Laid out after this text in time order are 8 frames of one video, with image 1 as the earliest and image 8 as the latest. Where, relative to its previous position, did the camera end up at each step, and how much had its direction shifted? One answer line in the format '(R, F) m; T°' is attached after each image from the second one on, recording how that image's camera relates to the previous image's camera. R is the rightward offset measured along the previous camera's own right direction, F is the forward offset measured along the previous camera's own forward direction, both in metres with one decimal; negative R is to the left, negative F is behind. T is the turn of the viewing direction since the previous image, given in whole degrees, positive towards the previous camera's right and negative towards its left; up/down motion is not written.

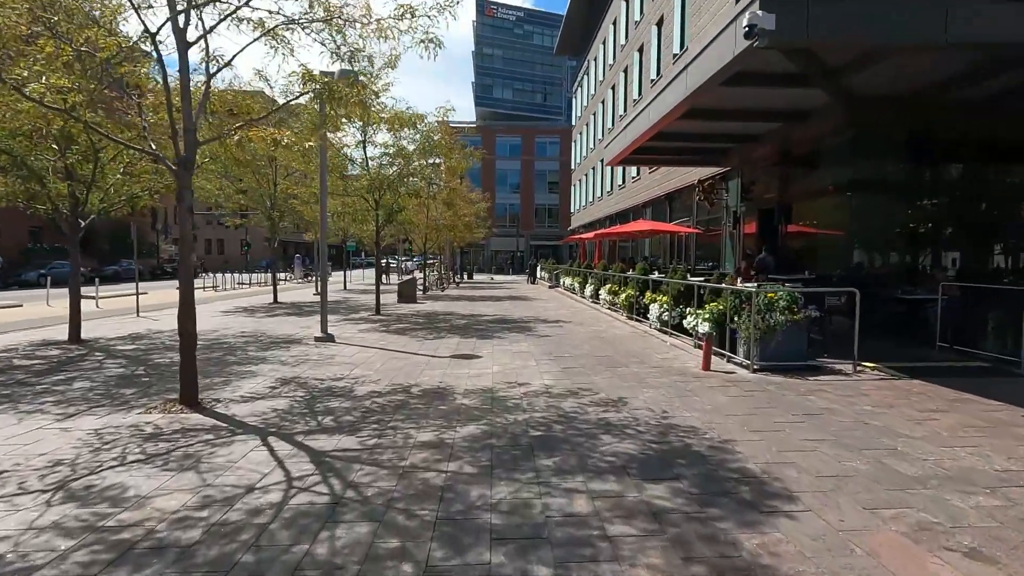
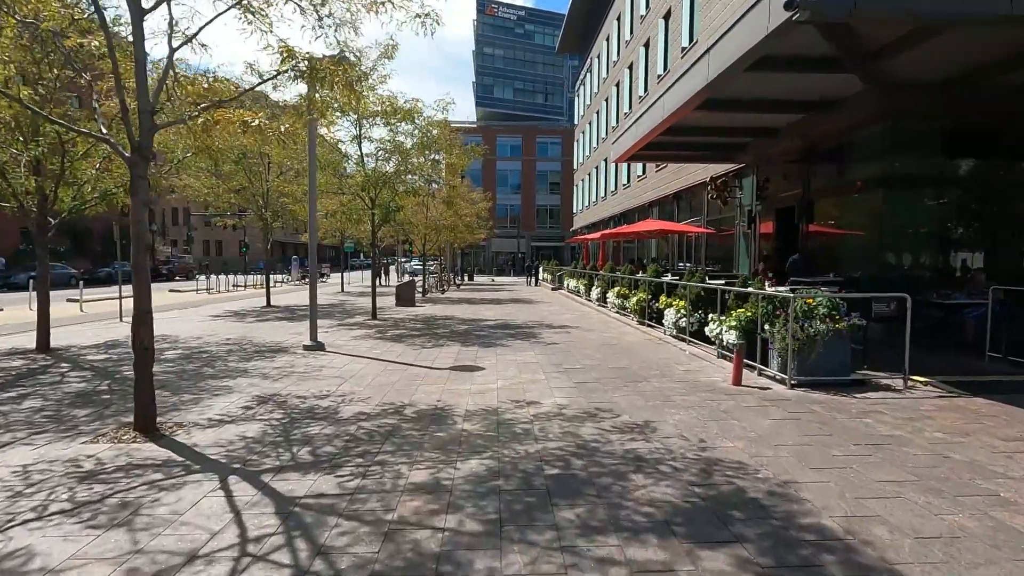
(-0.1, +0.9) m; 0°
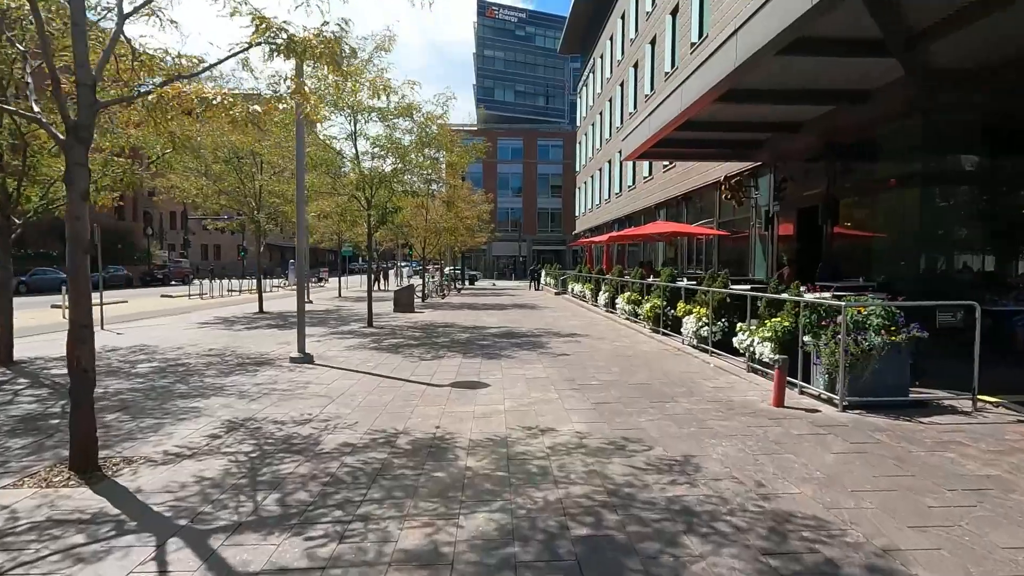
(-0.1, +0.9) m; 0°
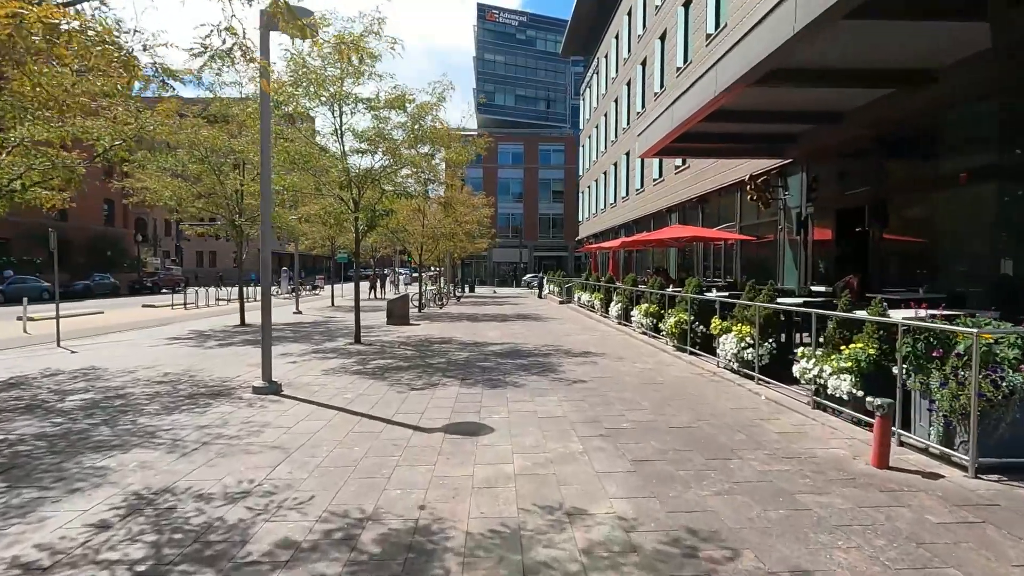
(-0.1, +1.7) m; 0°
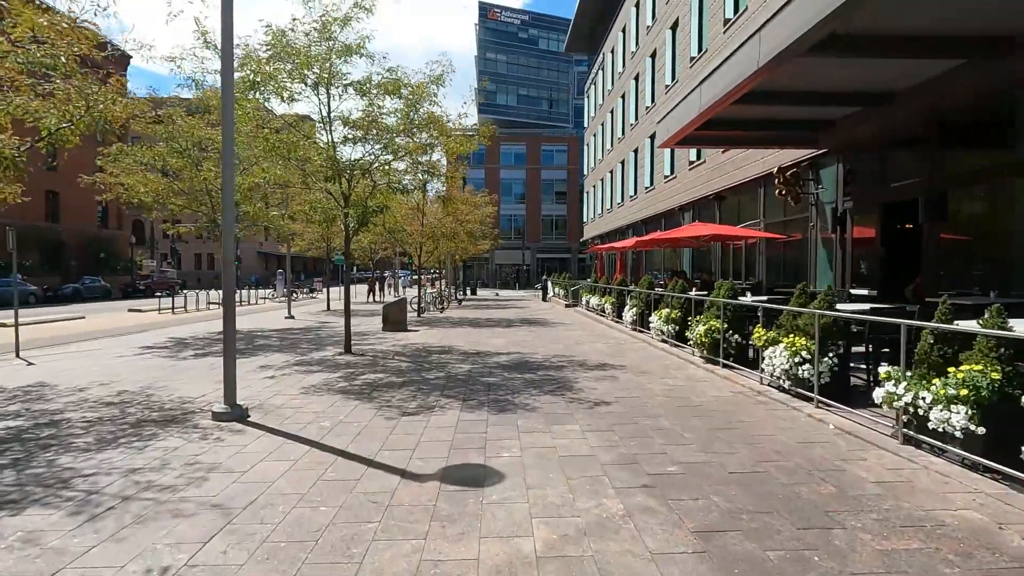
(-0.1, +1.4) m; 0°
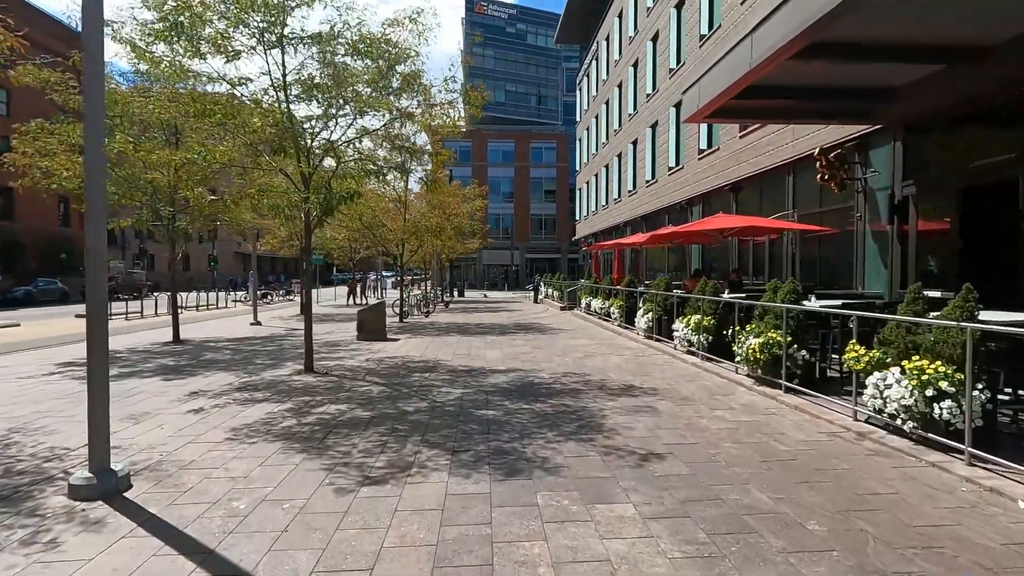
(-0.2, +2.3) m; +1°
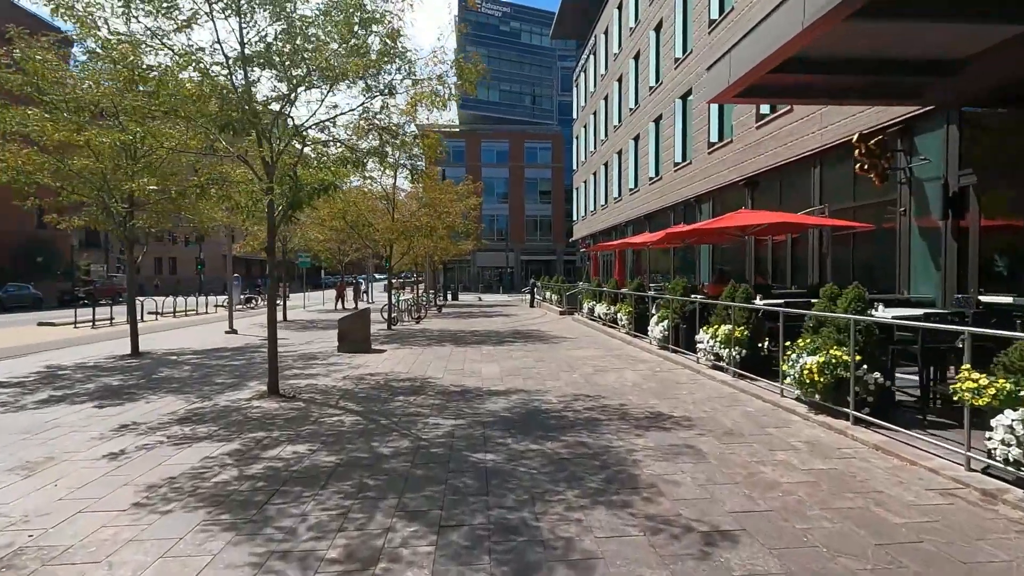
(-0.1, +1.6) m; +1°
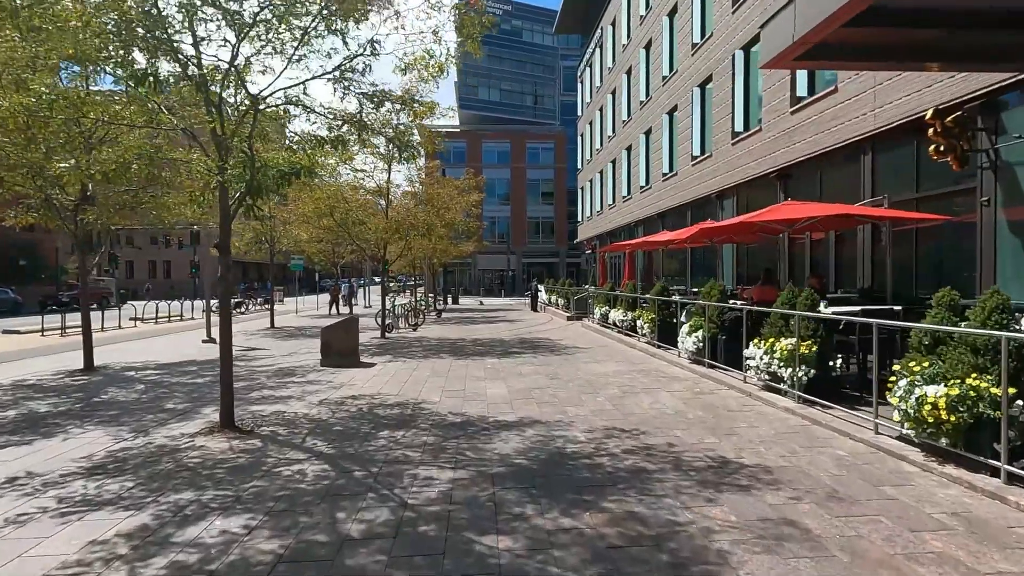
(-0.2, +1.8) m; 0°
